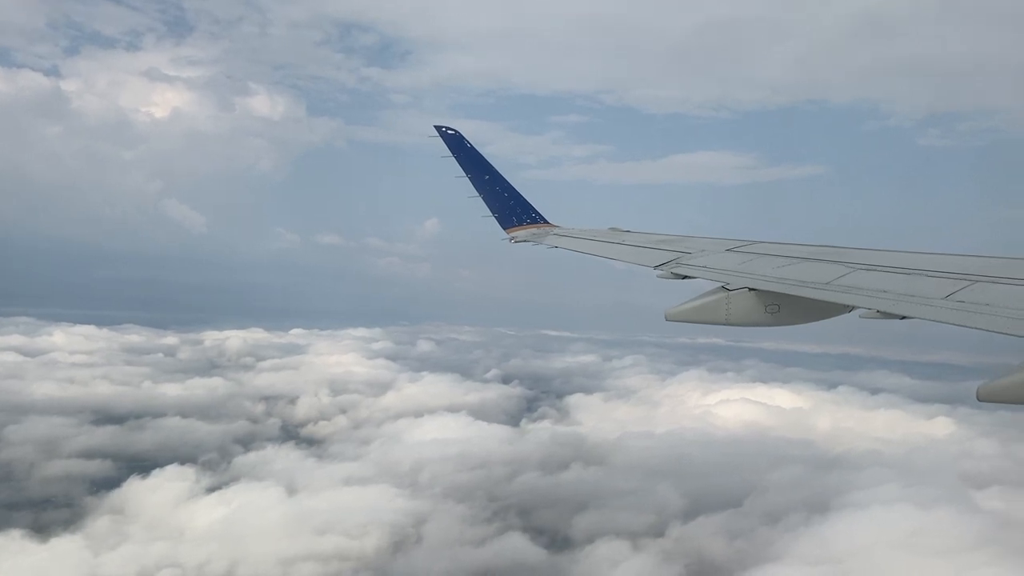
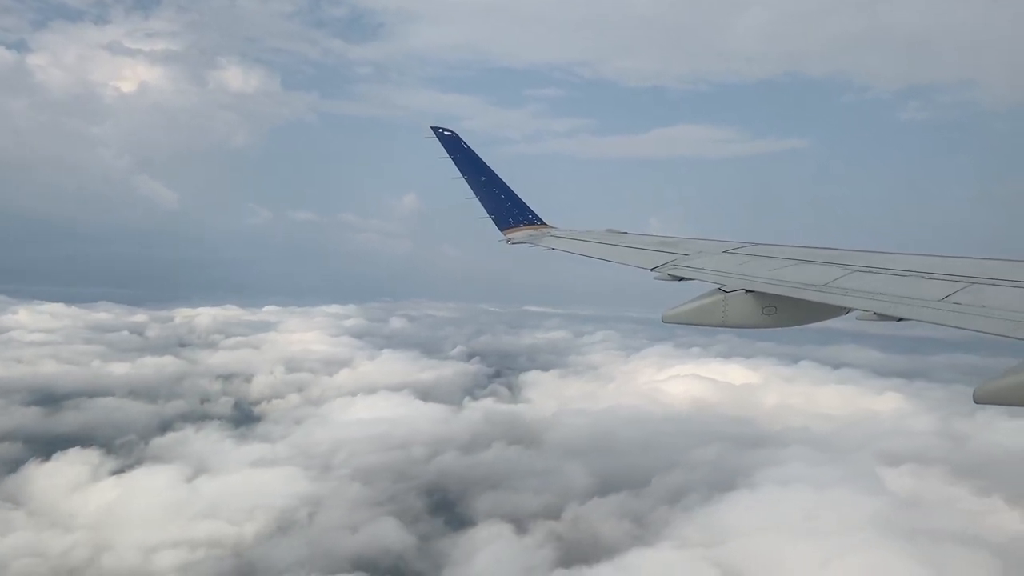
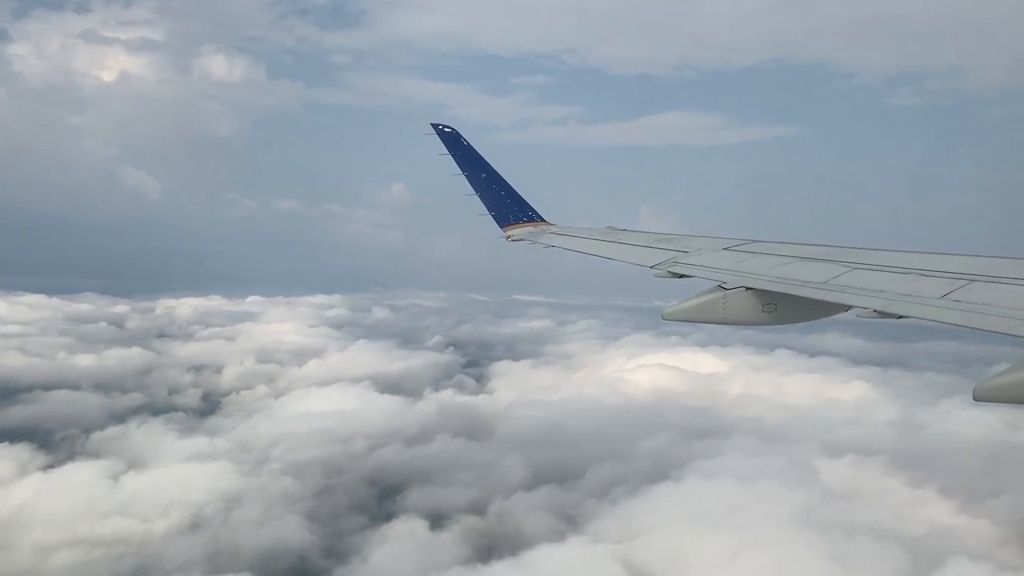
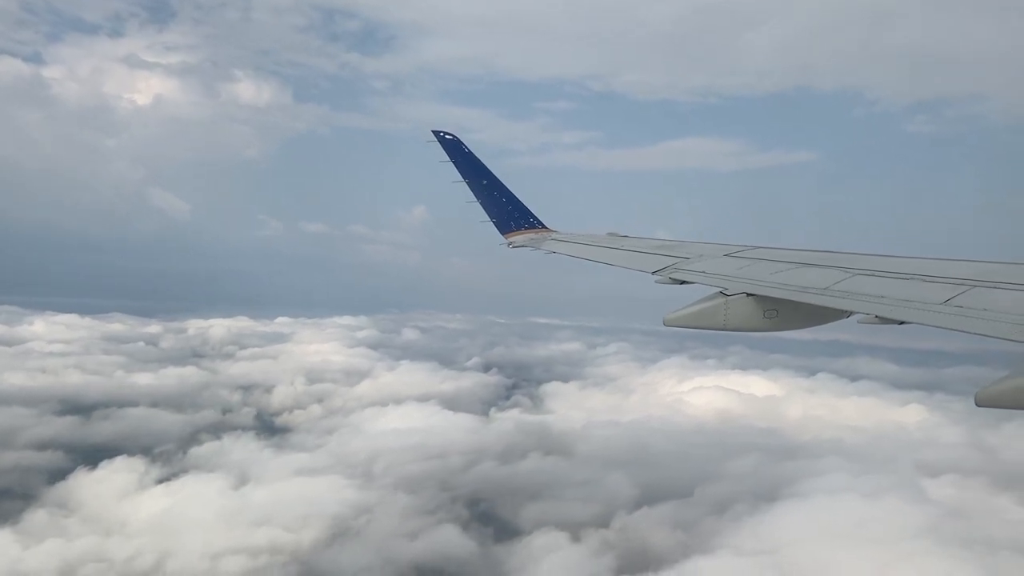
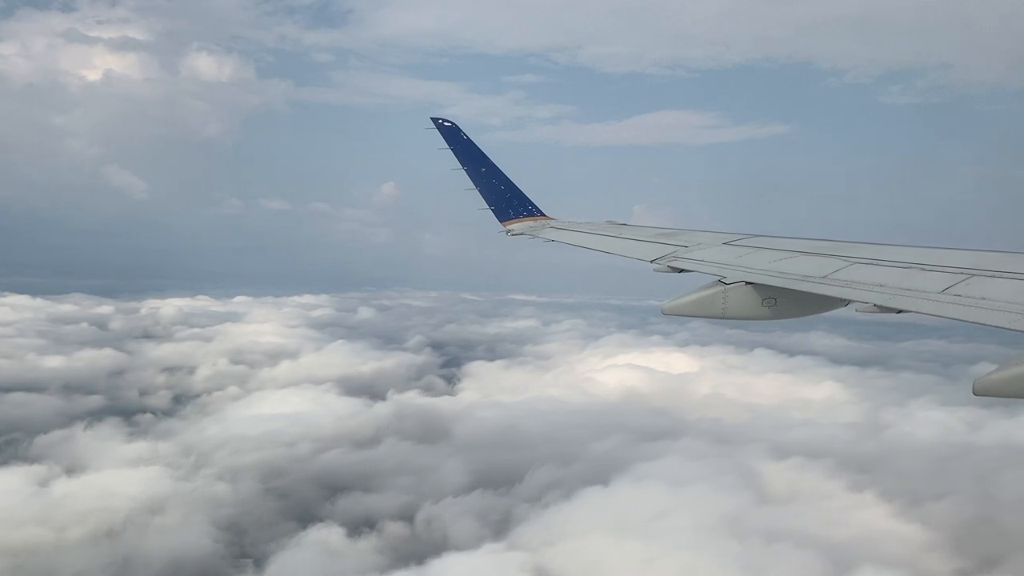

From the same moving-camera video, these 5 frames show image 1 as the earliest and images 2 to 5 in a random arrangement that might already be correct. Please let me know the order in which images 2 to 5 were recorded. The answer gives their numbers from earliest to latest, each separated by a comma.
4, 2, 3, 5
